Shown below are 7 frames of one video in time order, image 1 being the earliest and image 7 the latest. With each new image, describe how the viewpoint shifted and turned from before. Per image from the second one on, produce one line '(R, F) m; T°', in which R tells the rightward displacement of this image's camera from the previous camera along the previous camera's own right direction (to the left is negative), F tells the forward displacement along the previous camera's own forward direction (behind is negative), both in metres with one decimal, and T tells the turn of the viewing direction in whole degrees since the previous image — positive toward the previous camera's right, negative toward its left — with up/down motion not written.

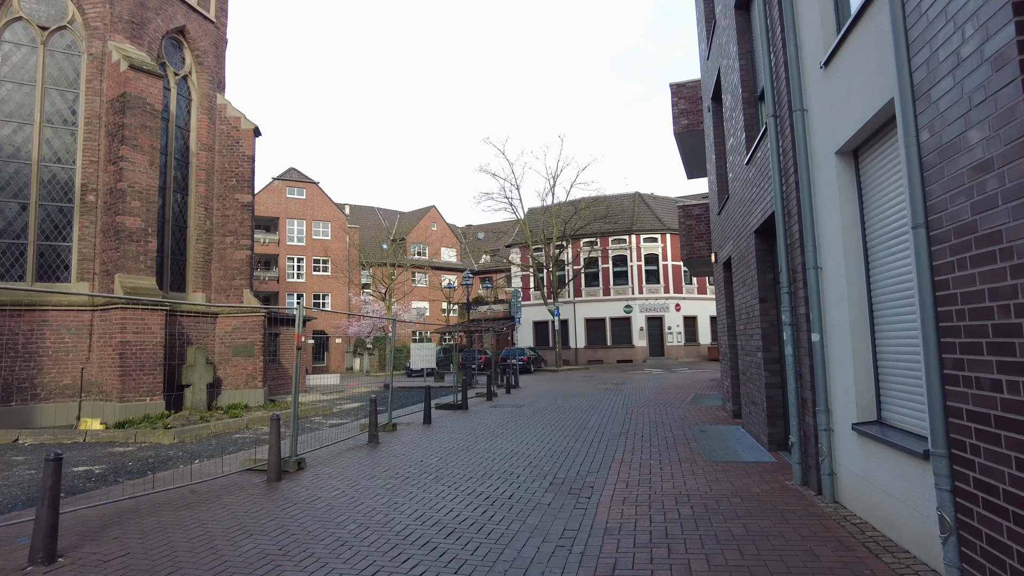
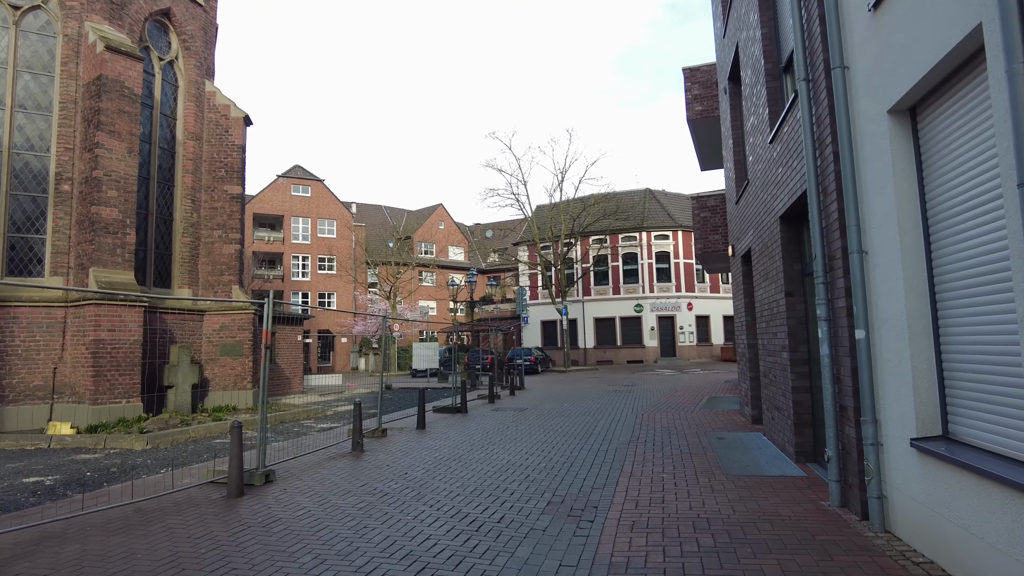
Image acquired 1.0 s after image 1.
(+0.2, +0.8) m; -1°
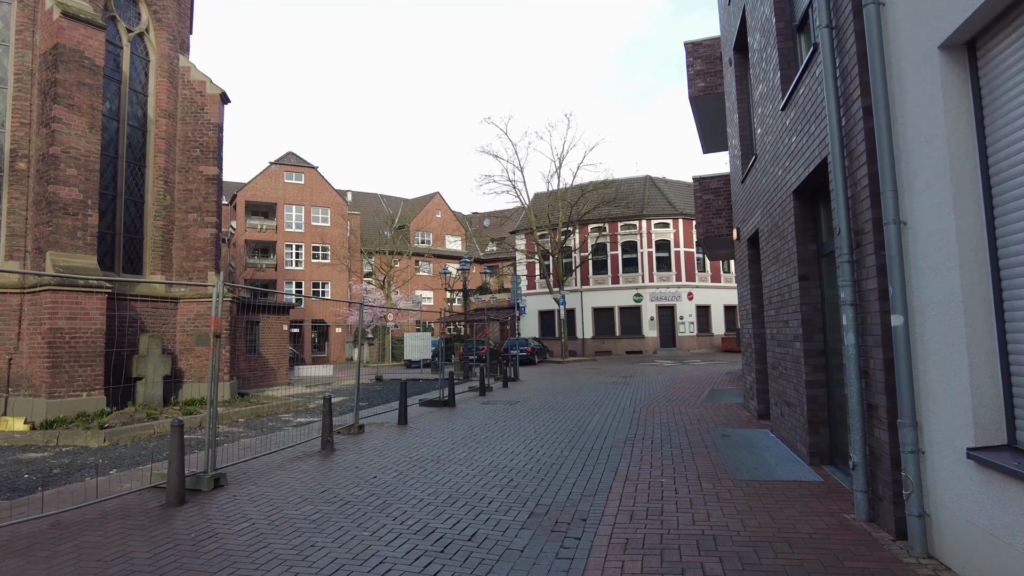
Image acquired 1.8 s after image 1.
(+0.2, +0.7) m; 0°
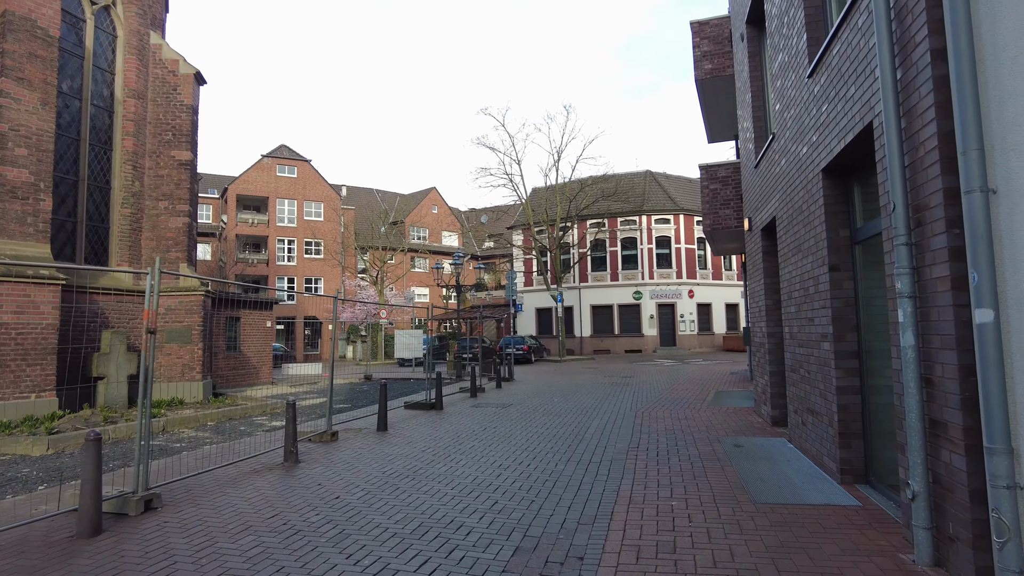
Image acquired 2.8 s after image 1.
(+0.1, +0.8) m; 0°
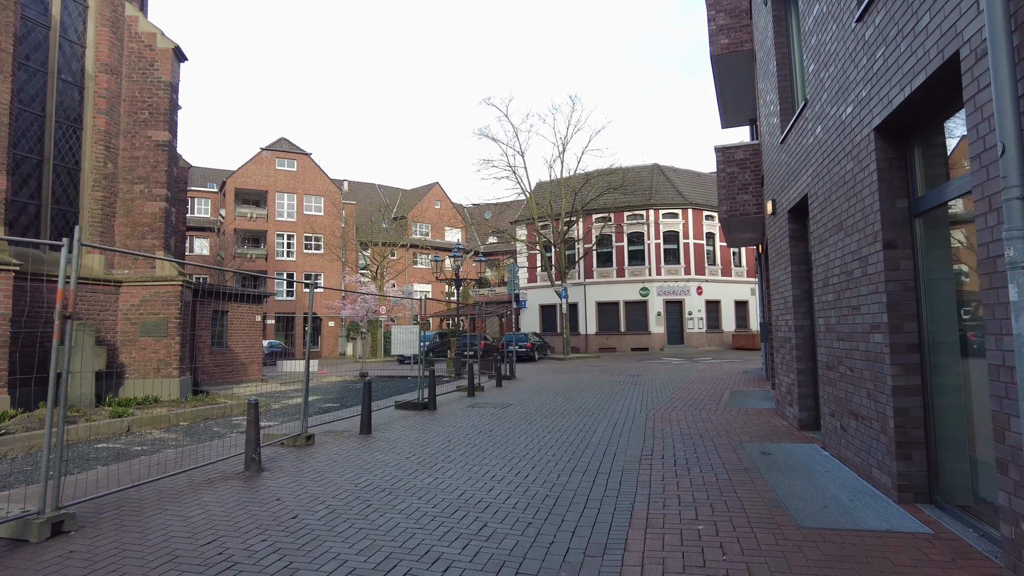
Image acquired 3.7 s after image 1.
(+0.1, +0.9) m; 0°
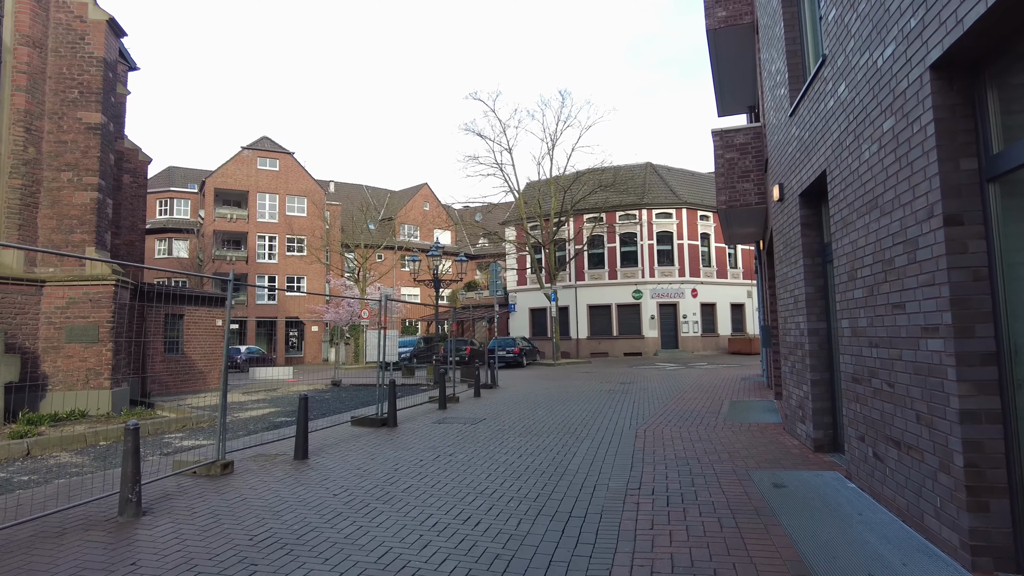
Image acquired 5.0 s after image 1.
(+0.3, +1.2) m; 0°
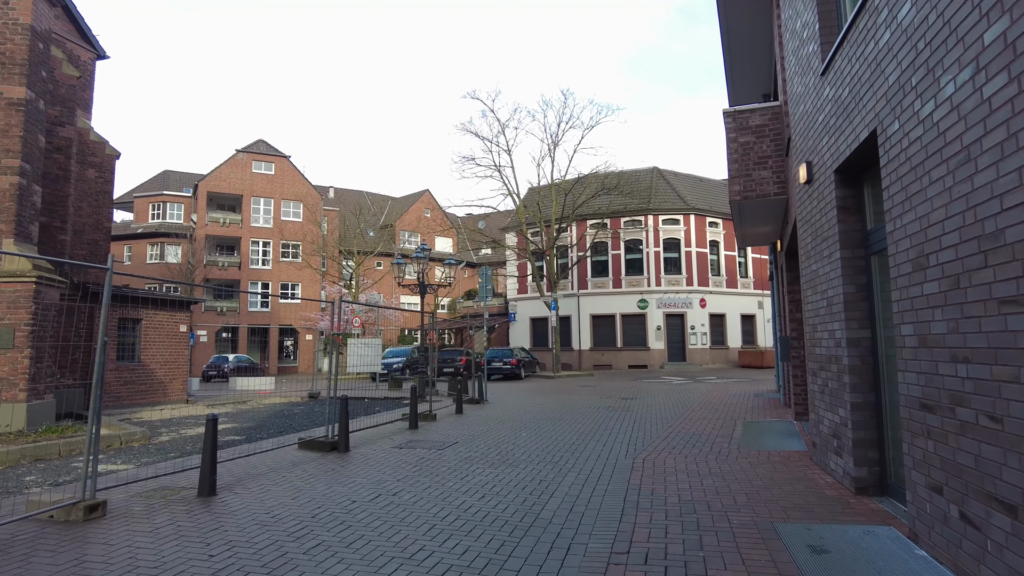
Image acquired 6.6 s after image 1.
(+0.4, +1.4) m; -1°
